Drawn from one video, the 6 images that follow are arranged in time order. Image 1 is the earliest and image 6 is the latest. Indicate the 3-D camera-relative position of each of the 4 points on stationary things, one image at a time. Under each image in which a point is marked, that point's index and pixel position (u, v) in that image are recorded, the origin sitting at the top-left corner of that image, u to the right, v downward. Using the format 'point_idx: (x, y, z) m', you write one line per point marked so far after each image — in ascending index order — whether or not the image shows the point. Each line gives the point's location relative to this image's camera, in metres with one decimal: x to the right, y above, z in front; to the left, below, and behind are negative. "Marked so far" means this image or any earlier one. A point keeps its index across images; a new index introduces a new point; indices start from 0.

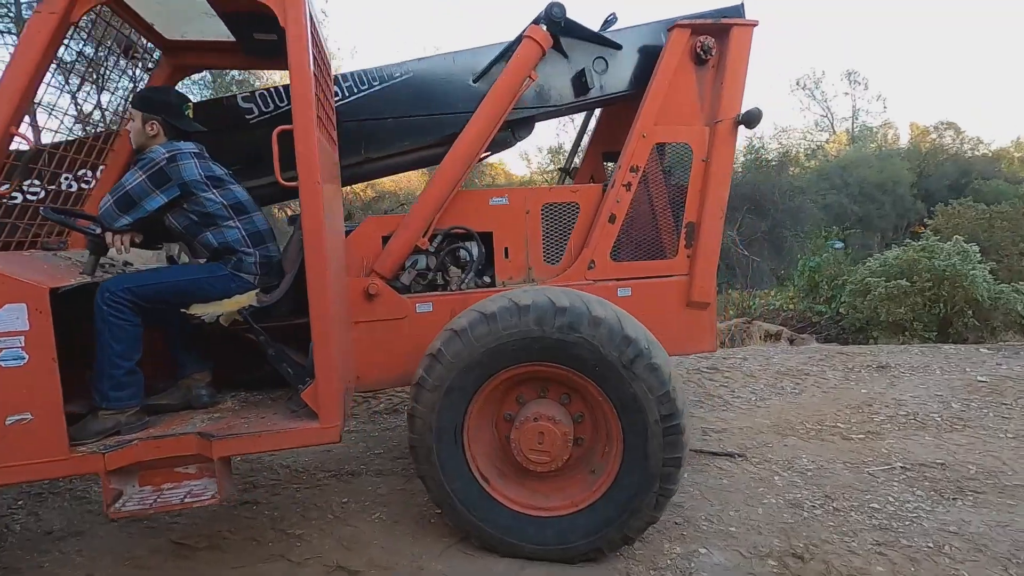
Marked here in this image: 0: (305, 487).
0: (-1.4, -1.3, +3.6) m
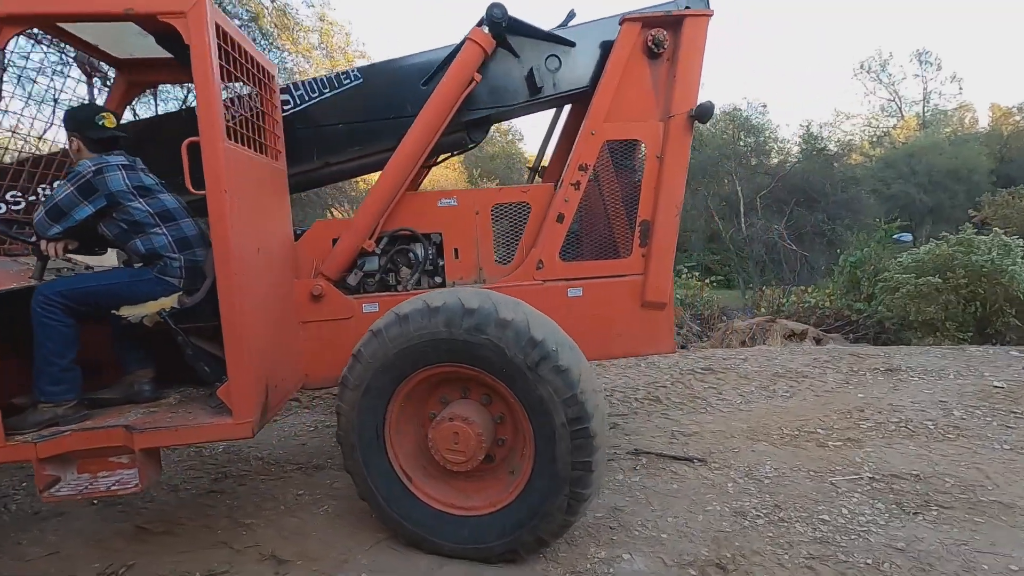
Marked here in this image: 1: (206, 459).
0: (-1.7, -1.3, +3.8) m
1: (-2.3, -1.3, +4.1) m
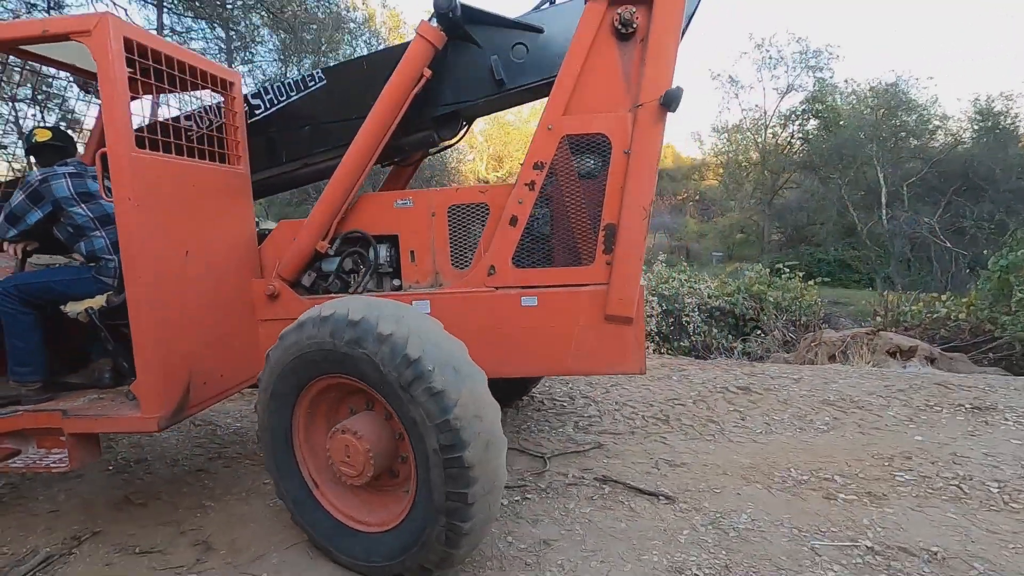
0: (-1.9, -1.3, +4.0) m
1: (-2.5, -1.2, +4.5) m
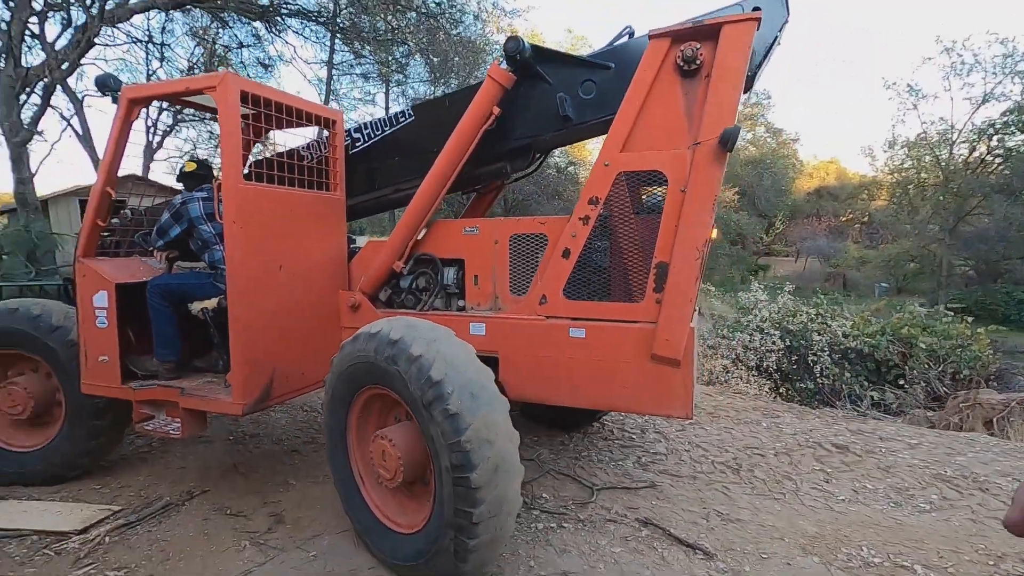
0: (-1.5, -1.4, +4.5) m
1: (-1.9, -1.3, +5.1) m
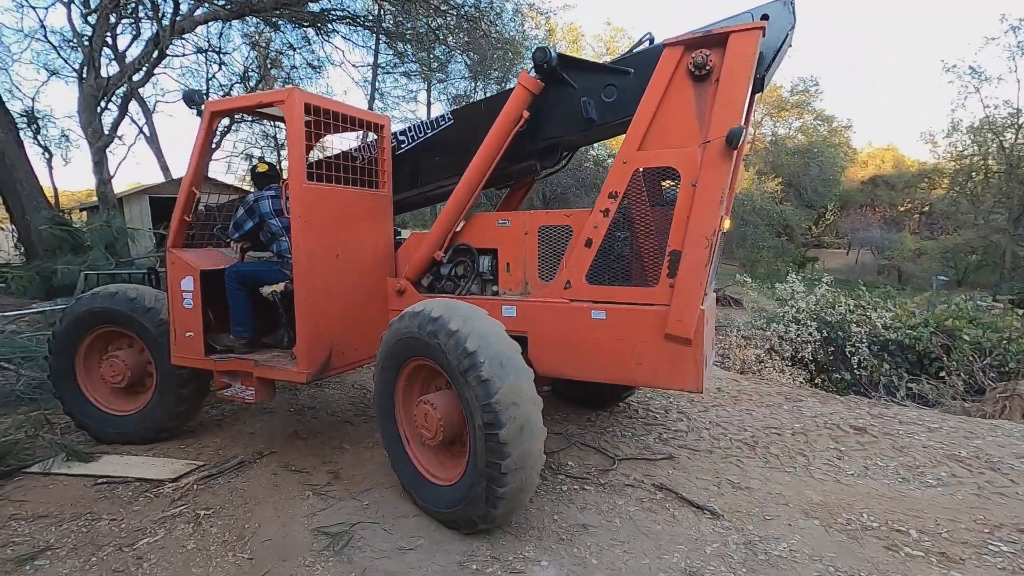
0: (-1.2, -1.3, +5.0) m
1: (-1.6, -1.2, +5.6) m
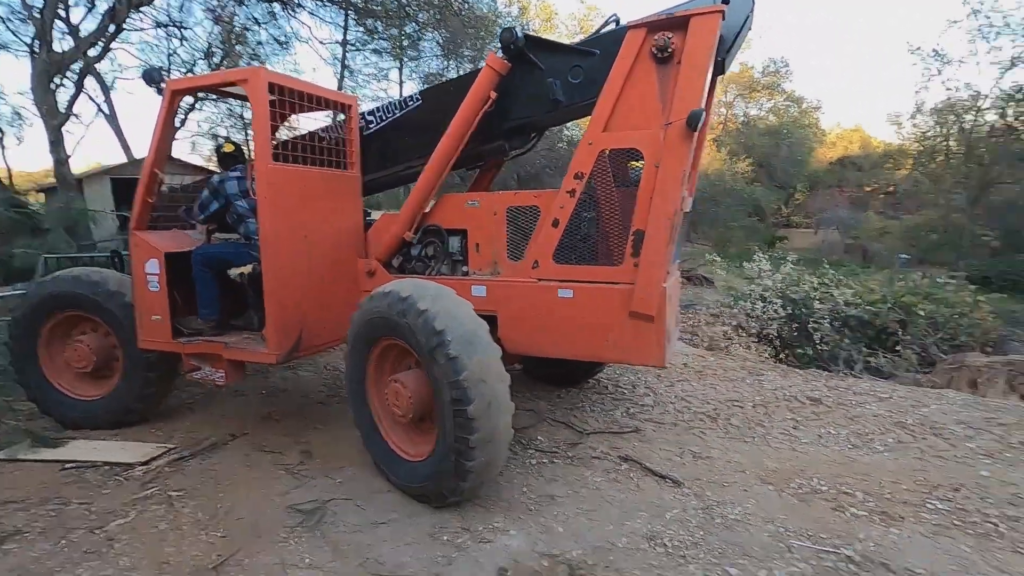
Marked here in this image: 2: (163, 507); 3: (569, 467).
0: (-1.5, -1.1, +5.1) m
1: (-1.9, -1.0, +5.7) m
2: (-2.2, -1.4, +3.4) m
3: (+0.4, -1.3, +3.7) m
